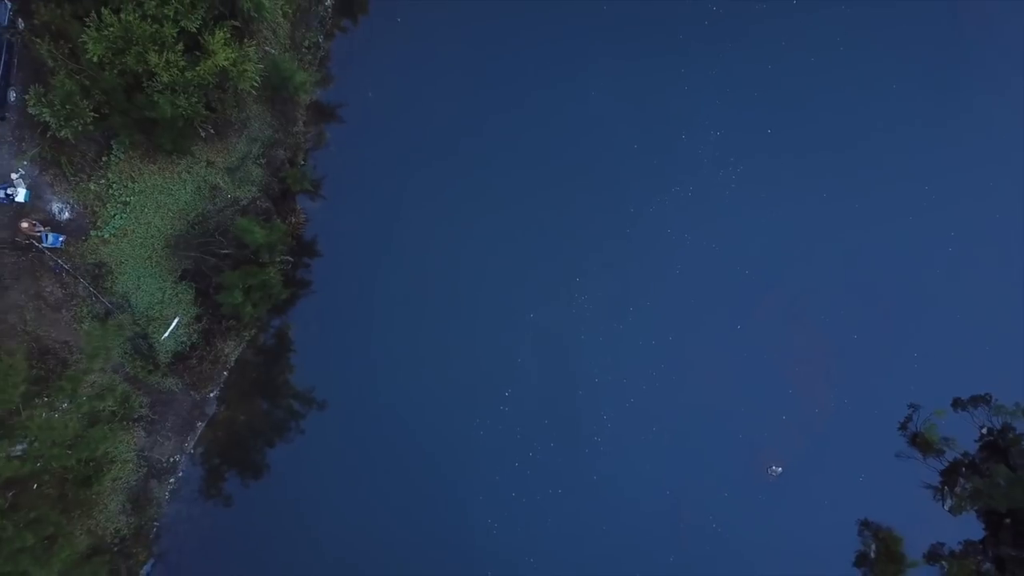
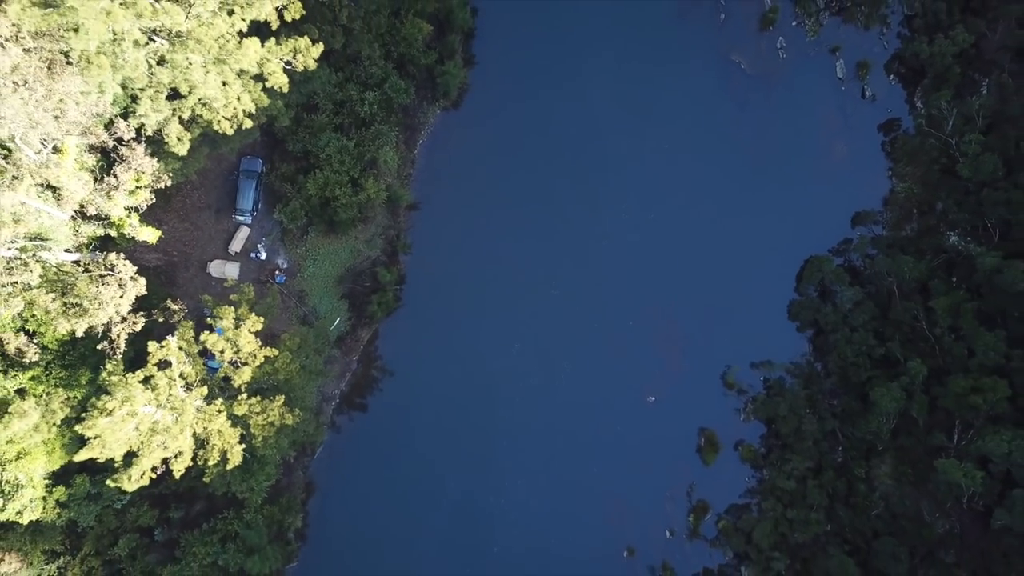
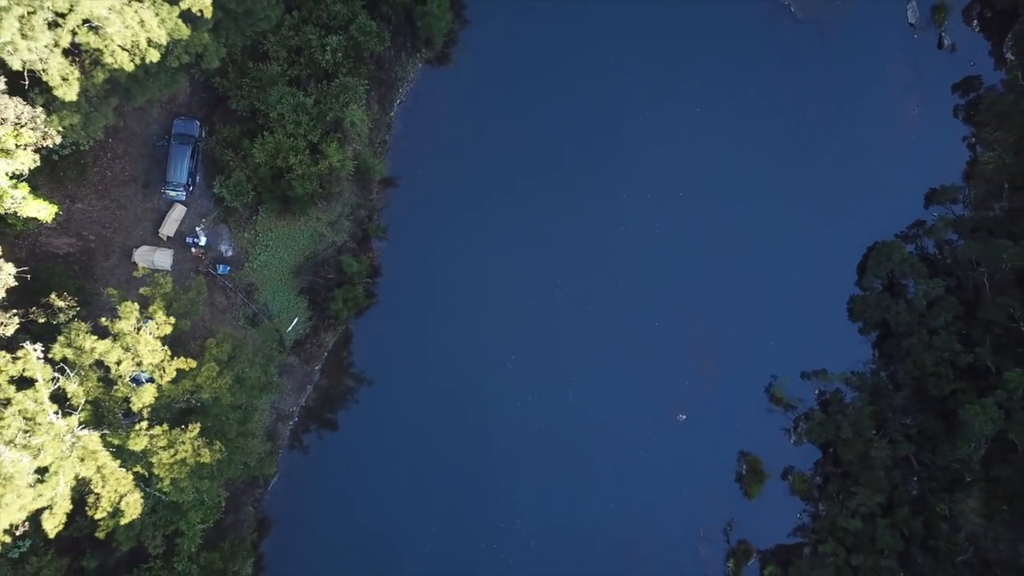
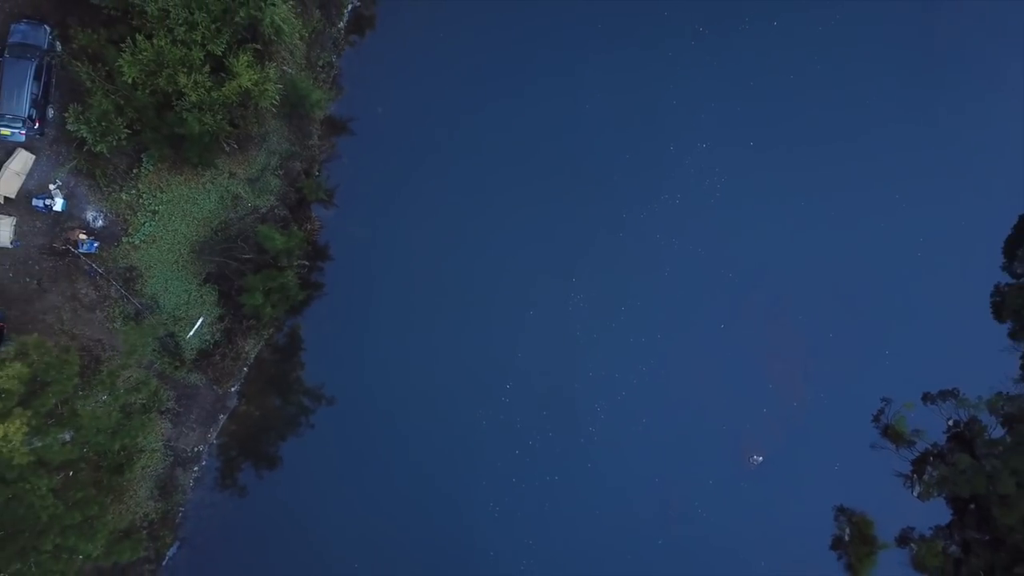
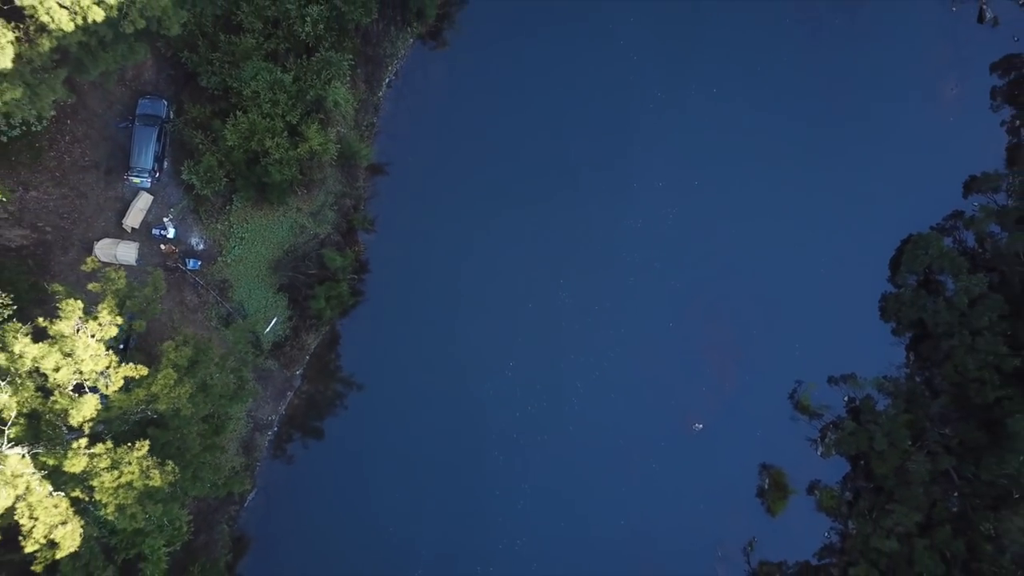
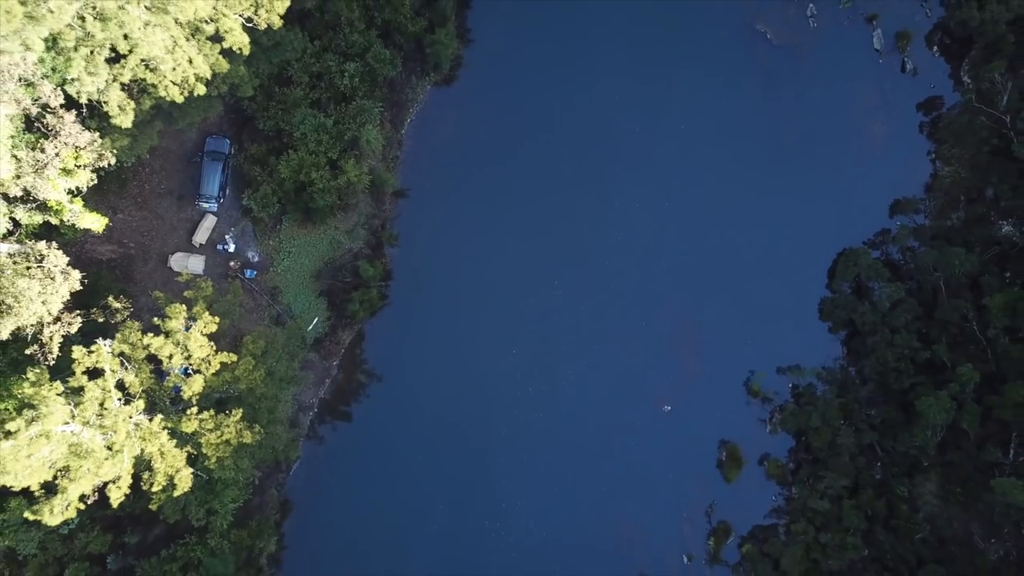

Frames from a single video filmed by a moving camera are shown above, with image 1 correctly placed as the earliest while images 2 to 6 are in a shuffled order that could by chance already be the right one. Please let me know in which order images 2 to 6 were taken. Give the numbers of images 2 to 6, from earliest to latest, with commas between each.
4, 5, 3, 6, 2
